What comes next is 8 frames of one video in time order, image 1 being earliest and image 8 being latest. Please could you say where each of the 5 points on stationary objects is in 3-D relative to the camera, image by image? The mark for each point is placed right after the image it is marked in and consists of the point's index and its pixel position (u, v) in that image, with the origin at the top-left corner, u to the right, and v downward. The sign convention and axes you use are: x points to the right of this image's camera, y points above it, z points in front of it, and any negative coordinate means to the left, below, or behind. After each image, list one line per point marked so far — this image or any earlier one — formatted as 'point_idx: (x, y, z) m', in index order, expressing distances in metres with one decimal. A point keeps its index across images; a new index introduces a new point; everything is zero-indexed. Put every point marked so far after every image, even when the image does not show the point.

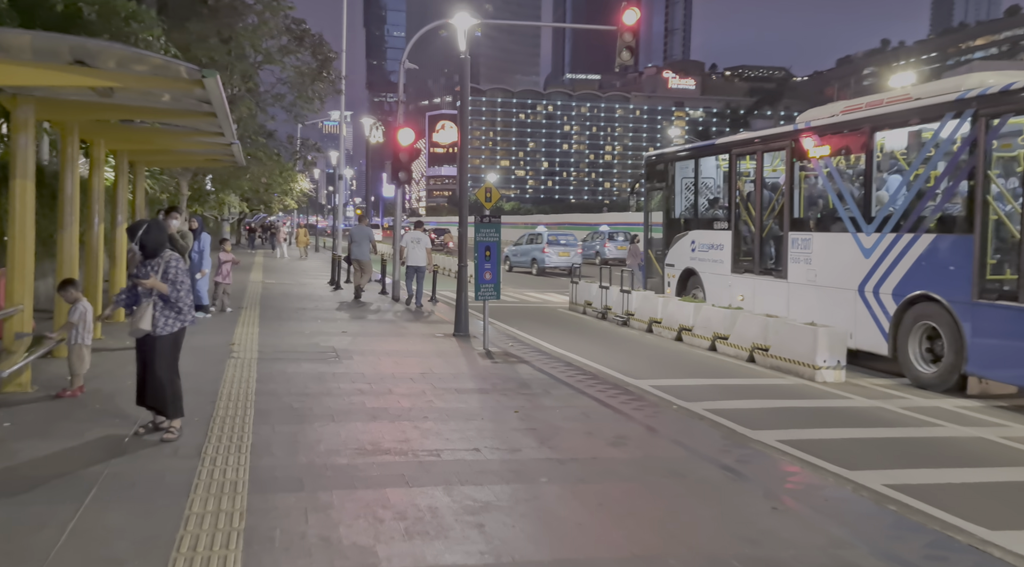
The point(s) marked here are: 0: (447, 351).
0: (-0.9, -0.9, +13.6) m
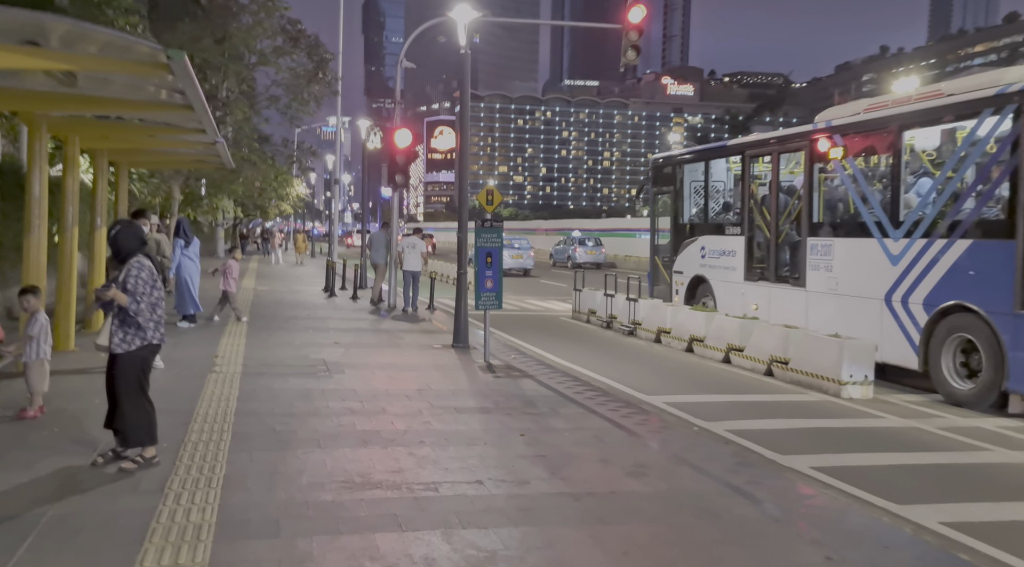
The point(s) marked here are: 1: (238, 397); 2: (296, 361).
0: (-0.8, -1.0, +12.7) m
1: (-2.6, -1.1, +9.7) m
2: (-2.7, -1.0, +12.8) m
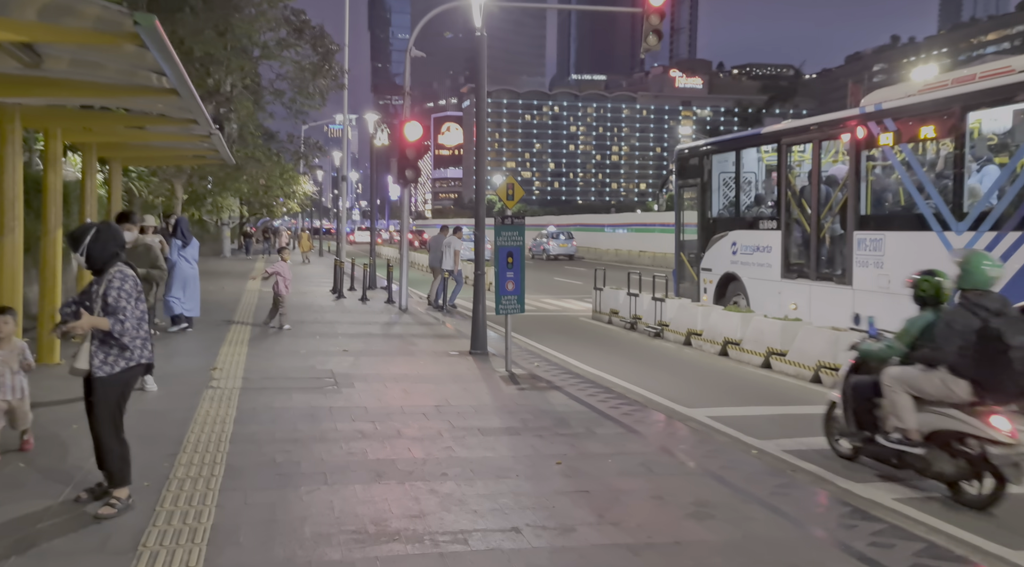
0: (-0.5, -1.1, +11.7) m
1: (-2.4, -1.2, +8.7) m
2: (-2.4, -1.0, +11.8) m
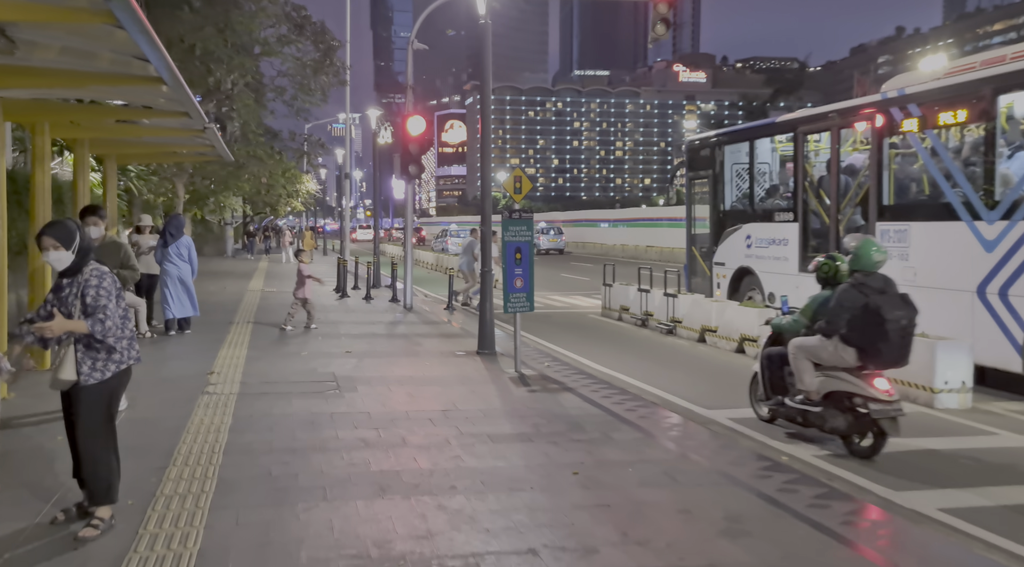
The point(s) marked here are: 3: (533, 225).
0: (-0.4, -1.0, +11.2) m
1: (-2.3, -1.2, +8.2) m
2: (-2.3, -1.0, +11.3) m
3: (+0.2, +0.7, +11.7) m
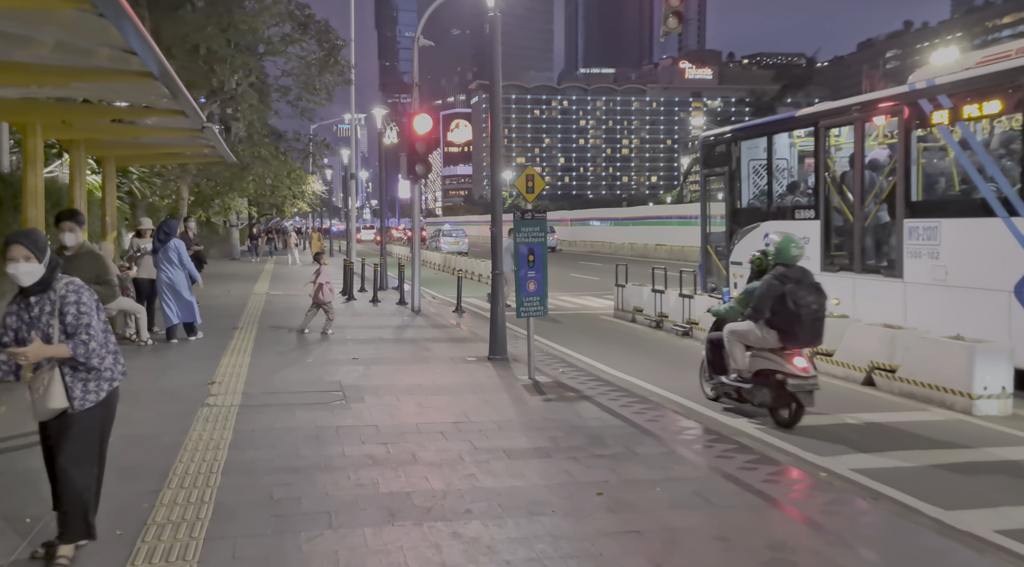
0: (-0.3, -1.1, +10.7) m
1: (-2.1, -1.2, +7.8) m
2: (-2.2, -1.1, +10.8) m
3: (+0.4, +0.6, +11.2) m
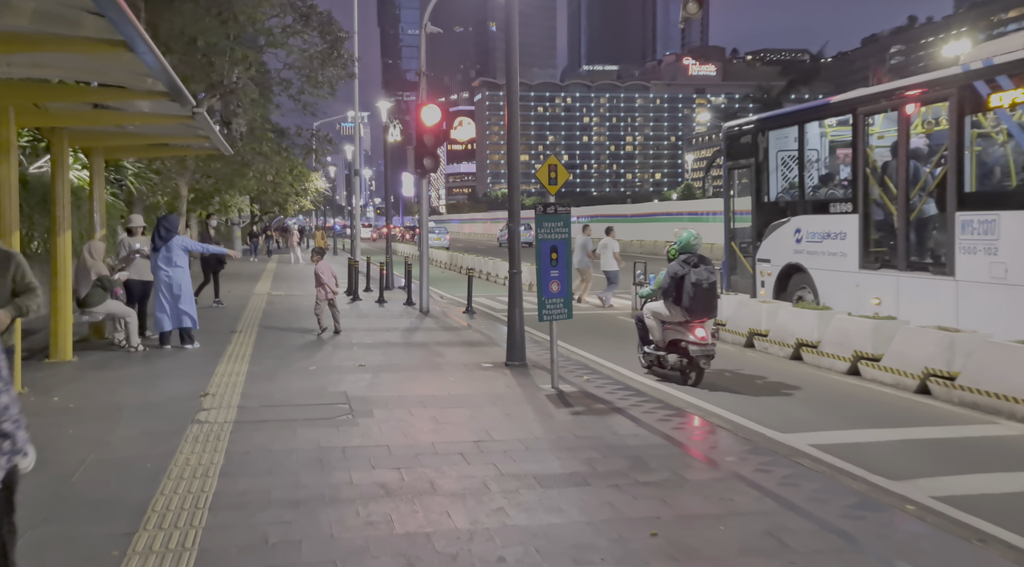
0: (-0.1, -1.1, +9.8) m
1: (-1.9, -1.2, +6.8) m
2: (-2.0, -1.1, +9.9) m
3: (+0.6, +0.6, +10.3) m
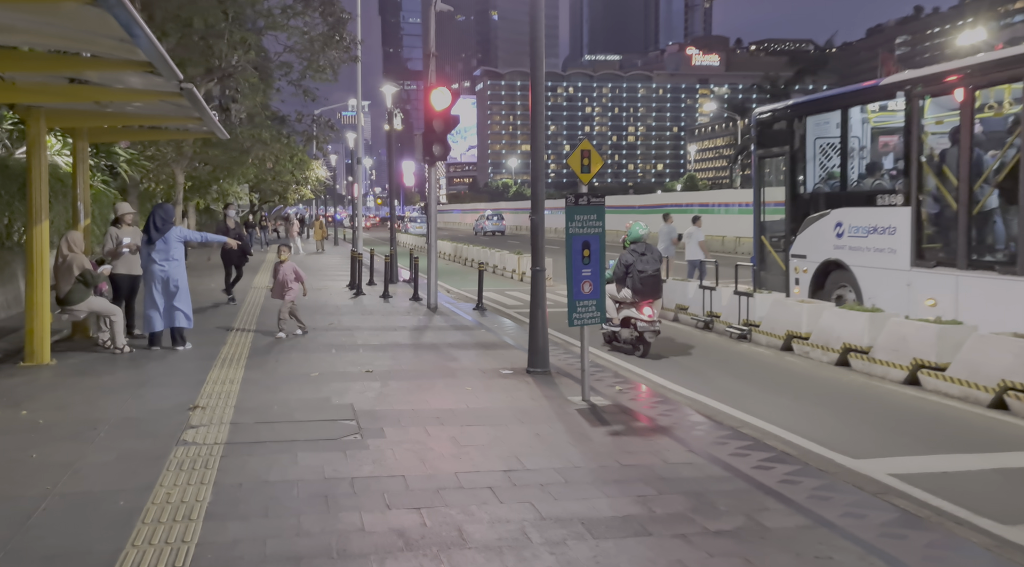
0: (+0.2, -1.1, +8.7) m
1: (-1.7, -1.3, +5.7) m
2: (-1.7, -1.1, +8.8) m
3: (+0.8, +0.6, +9.1) m
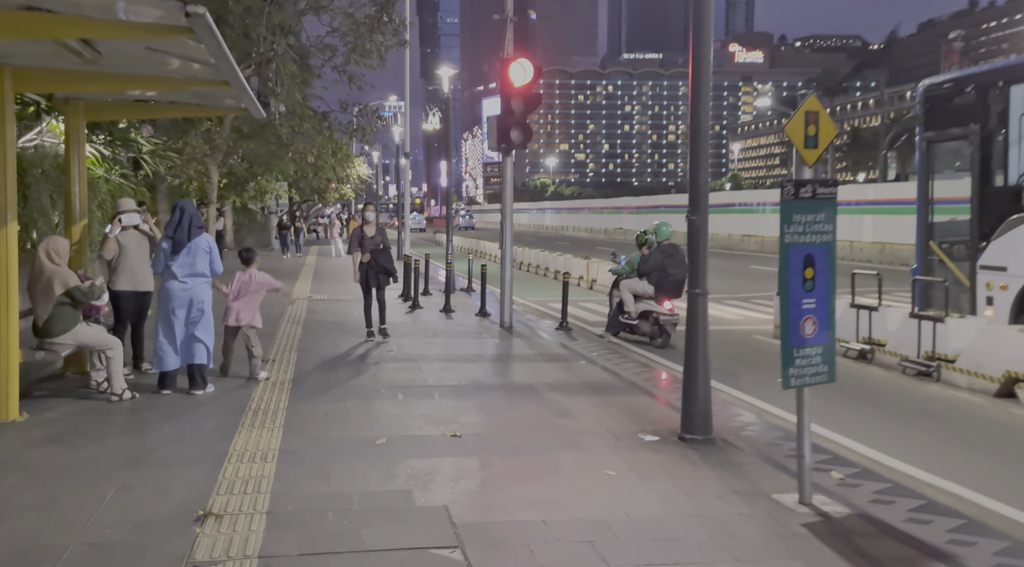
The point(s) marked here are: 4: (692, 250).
0: (+1.2, -1.3, +5.4) m
1: (-0.8, -1.5, +2.6) m
2: (-0.7, -1.3, +5.6) m
3: (+1.9, +0.4, +5.9) m
4: (+1.3, +0.3, +7.4) m
